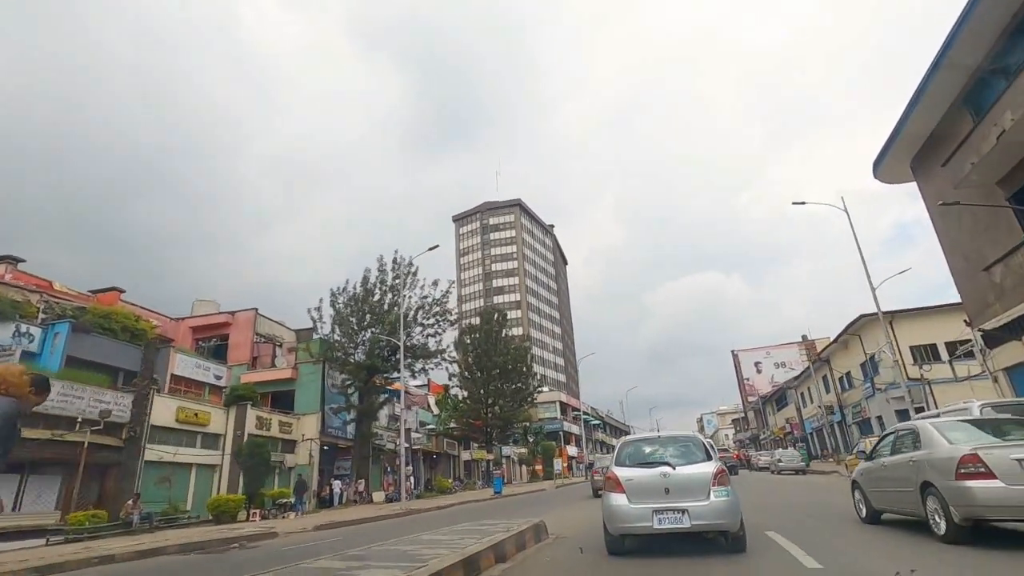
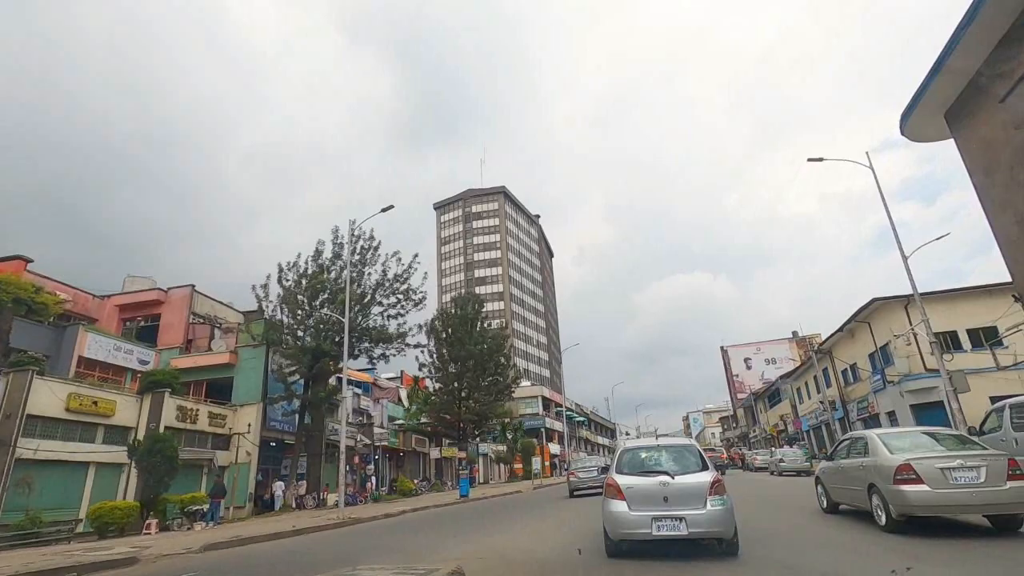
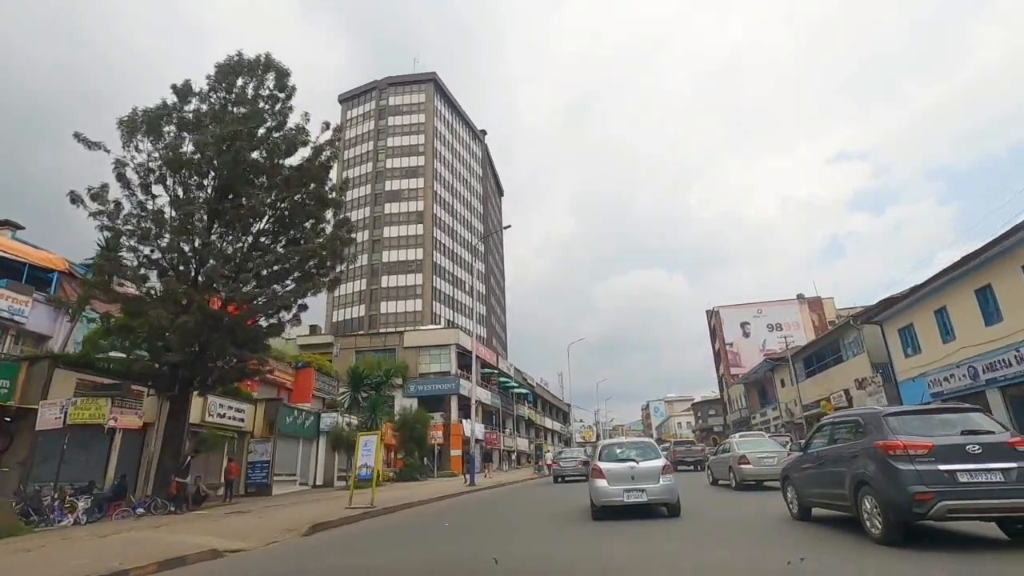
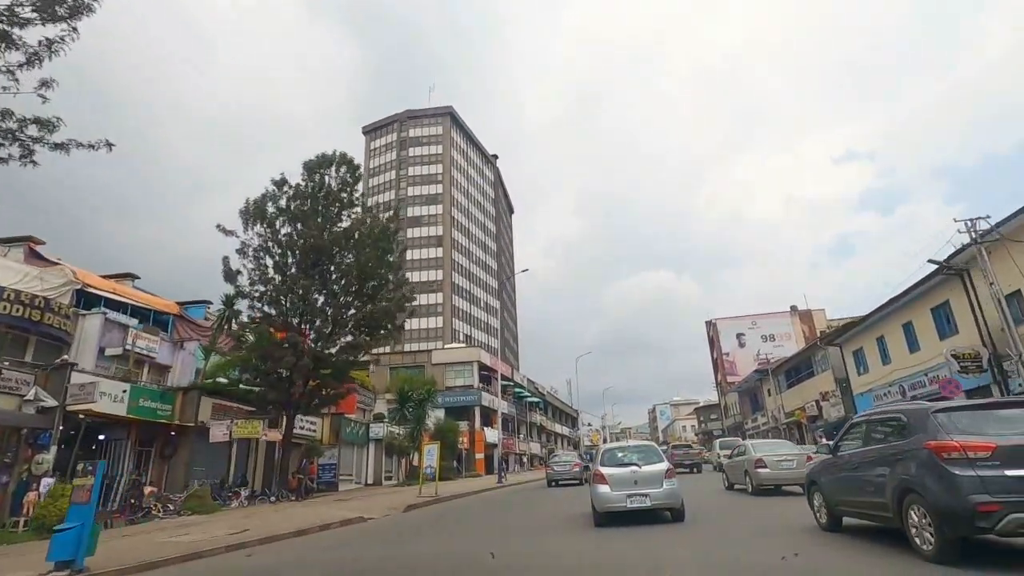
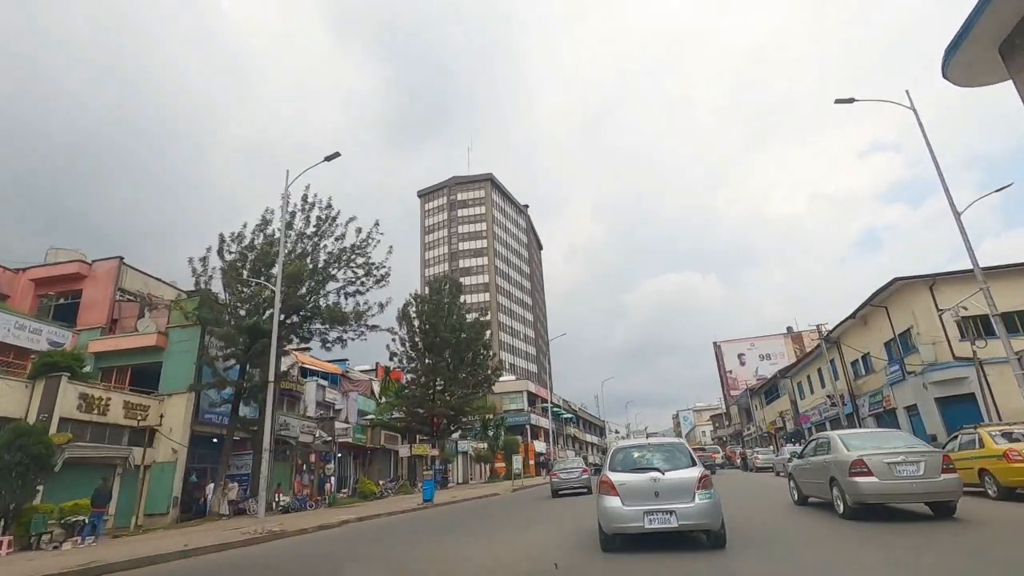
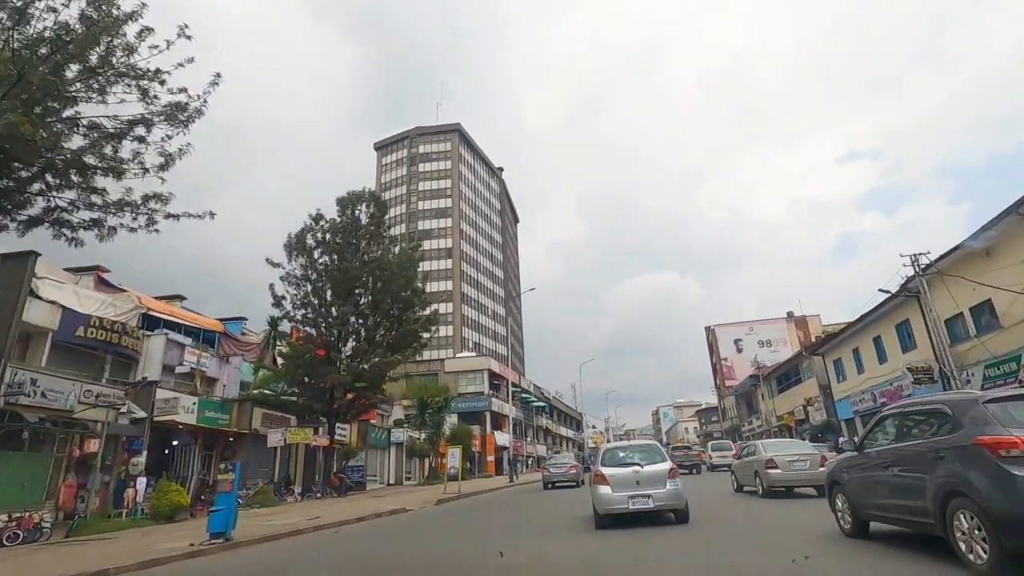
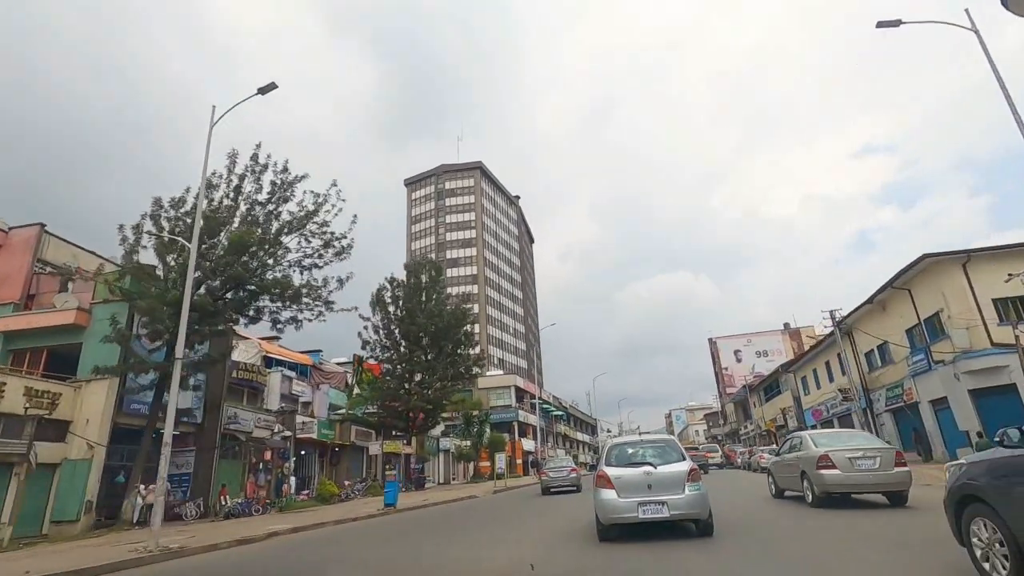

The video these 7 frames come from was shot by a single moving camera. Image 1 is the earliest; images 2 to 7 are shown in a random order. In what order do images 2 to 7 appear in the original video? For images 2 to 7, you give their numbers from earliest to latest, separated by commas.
2, 5, 7, 6, 4, 3
